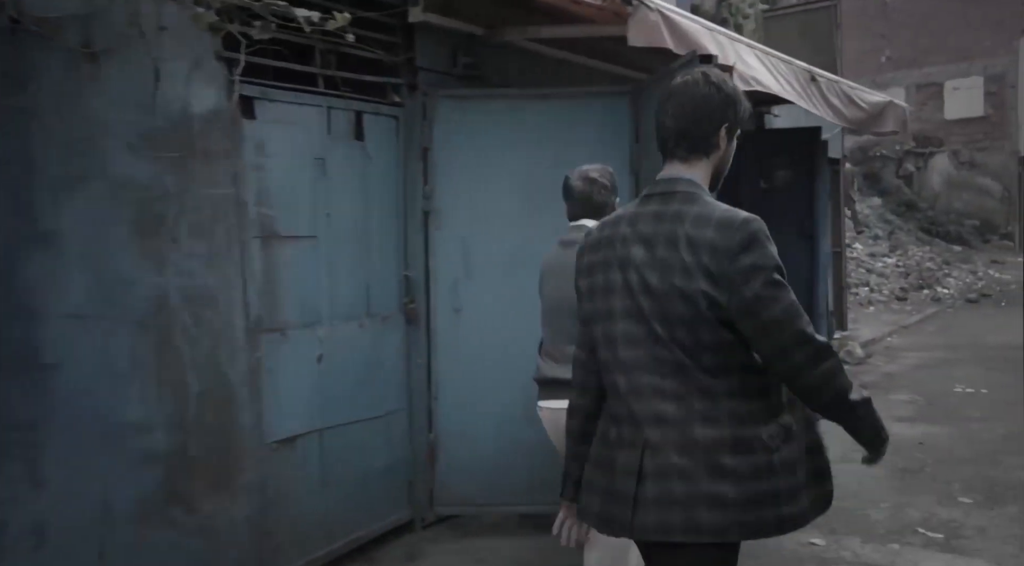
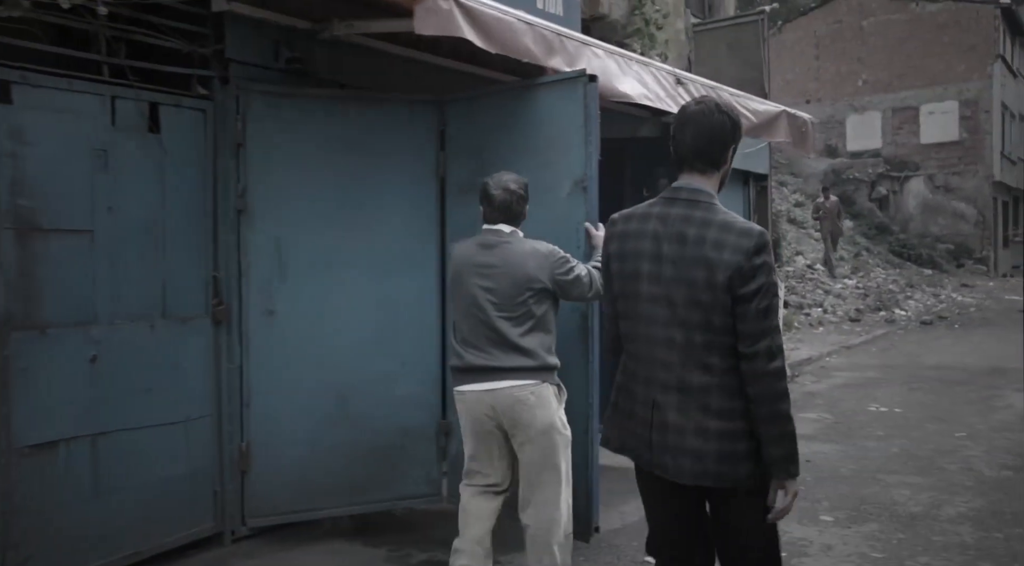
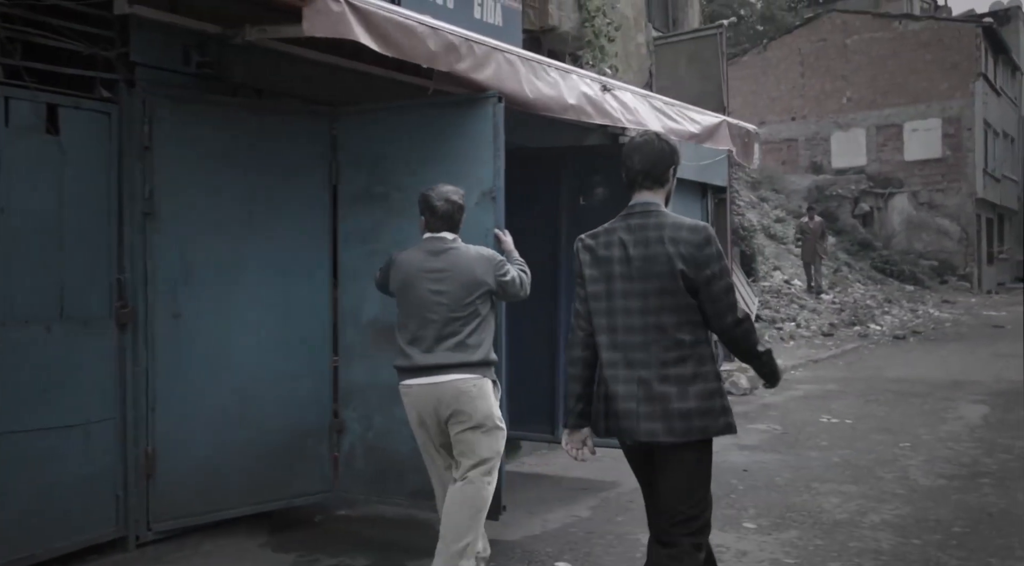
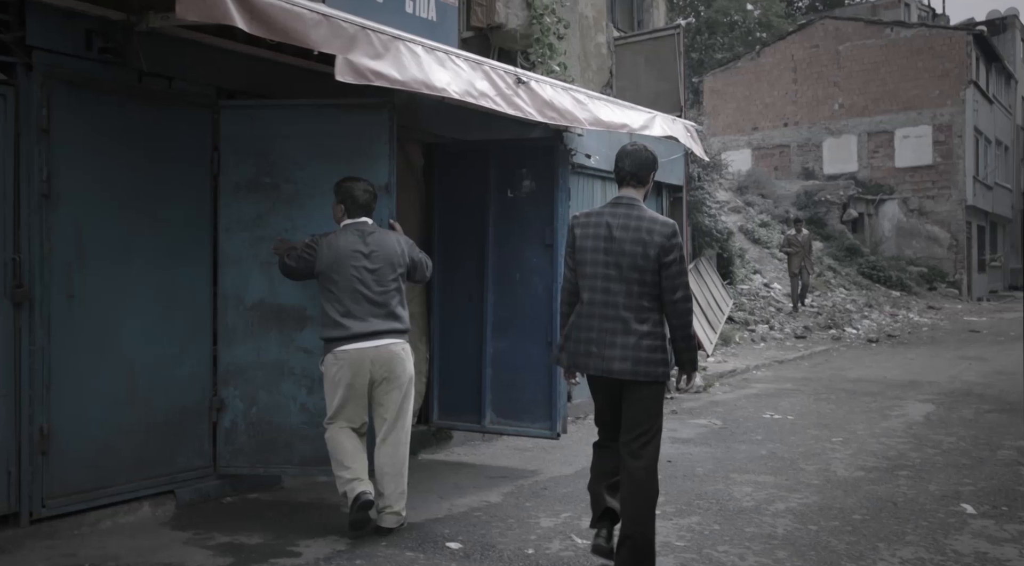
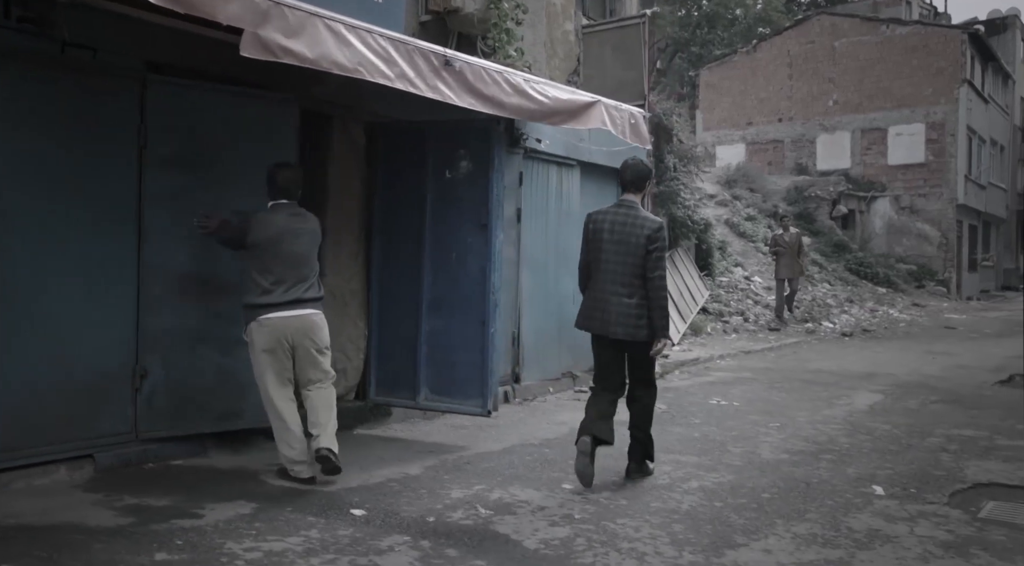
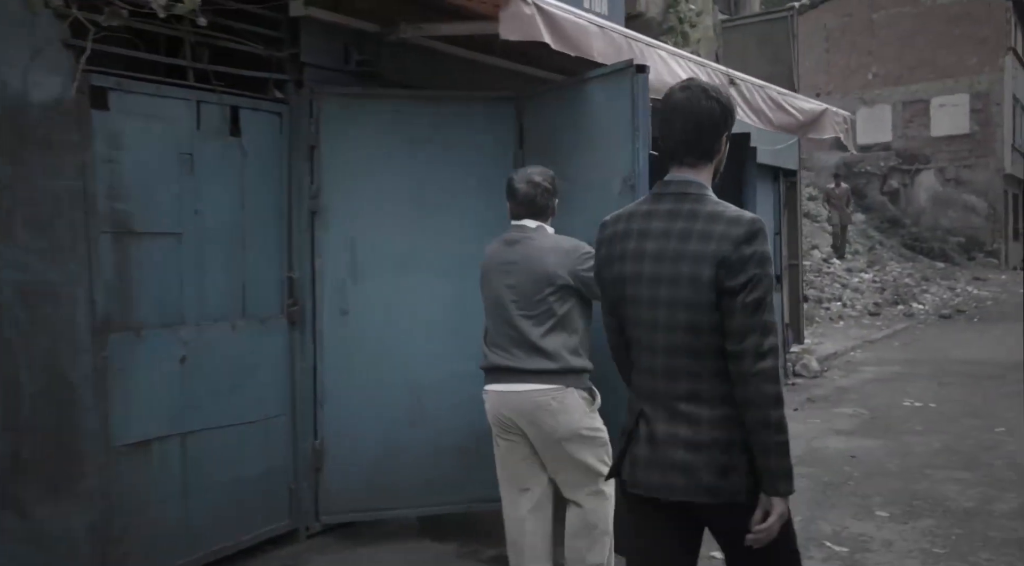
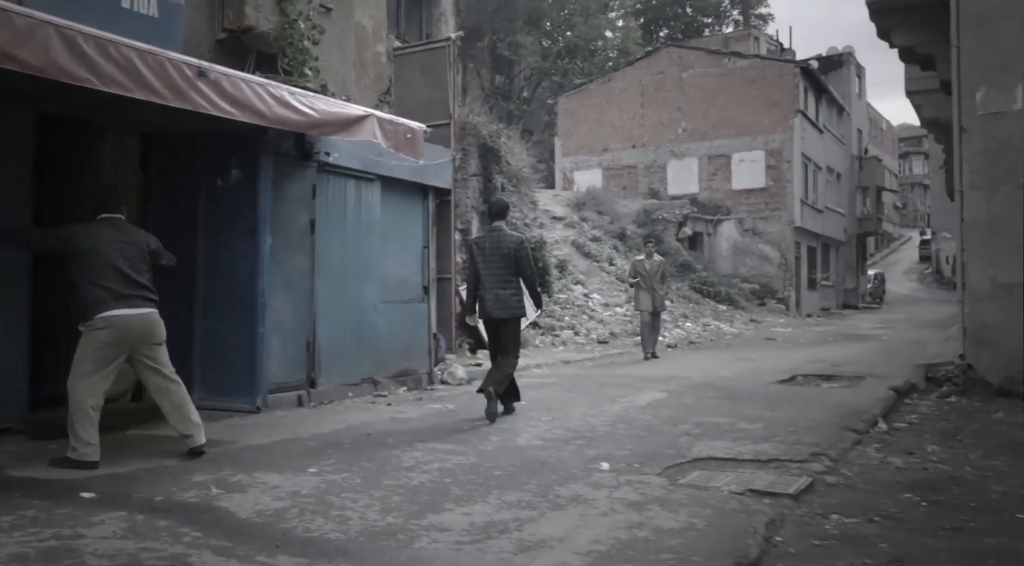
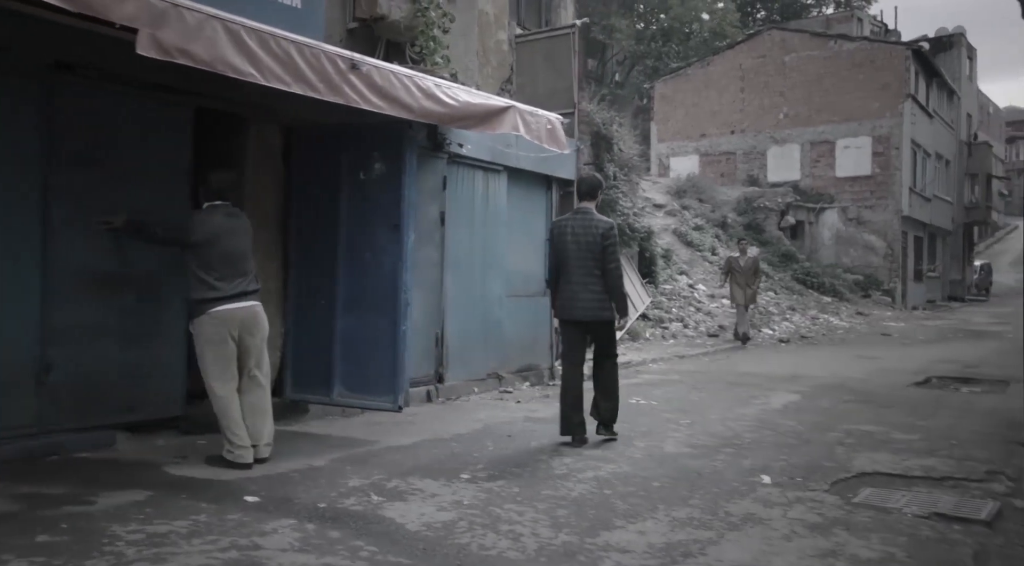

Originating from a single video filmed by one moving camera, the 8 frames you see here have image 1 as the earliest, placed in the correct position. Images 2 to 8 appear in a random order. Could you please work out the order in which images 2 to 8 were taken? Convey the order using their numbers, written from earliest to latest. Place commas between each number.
6, 2, 3, 4, 5, 8, 7
